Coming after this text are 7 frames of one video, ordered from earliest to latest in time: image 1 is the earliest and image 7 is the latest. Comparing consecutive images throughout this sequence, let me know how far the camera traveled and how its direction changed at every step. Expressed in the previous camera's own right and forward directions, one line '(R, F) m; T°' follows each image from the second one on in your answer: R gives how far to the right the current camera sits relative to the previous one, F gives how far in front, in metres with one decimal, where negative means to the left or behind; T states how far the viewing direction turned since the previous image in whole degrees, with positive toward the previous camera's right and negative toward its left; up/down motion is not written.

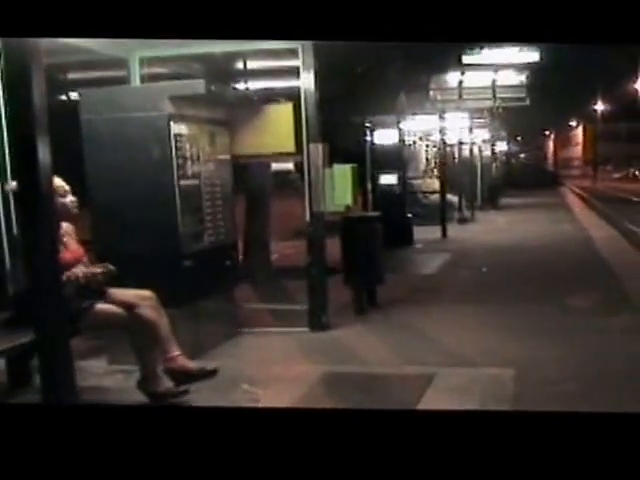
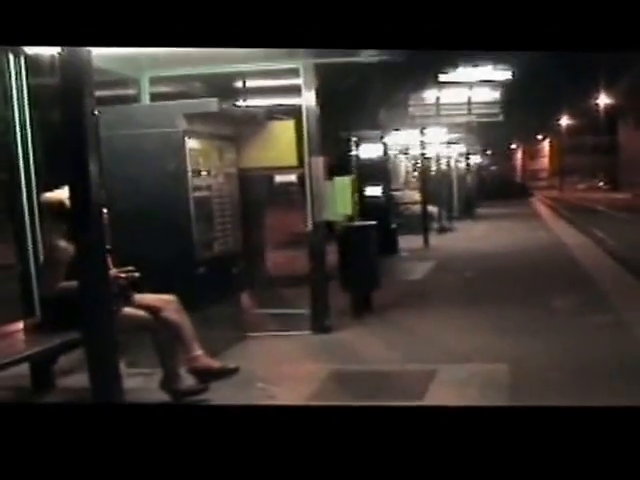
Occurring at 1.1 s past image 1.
(-0.2, -0.5) m; +1°
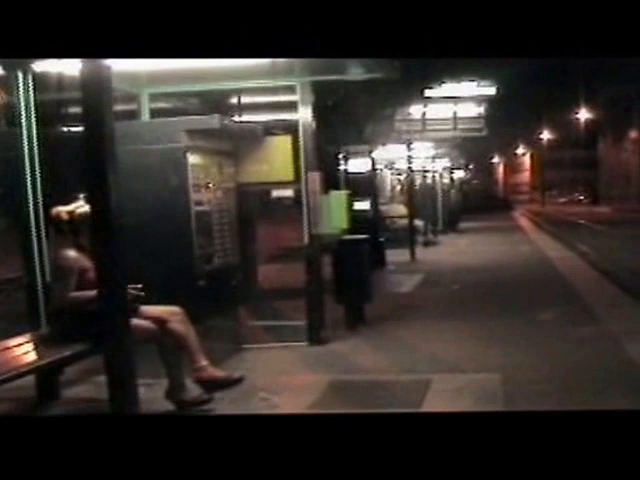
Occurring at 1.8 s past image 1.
(-0.1, -0.2) m; +1°
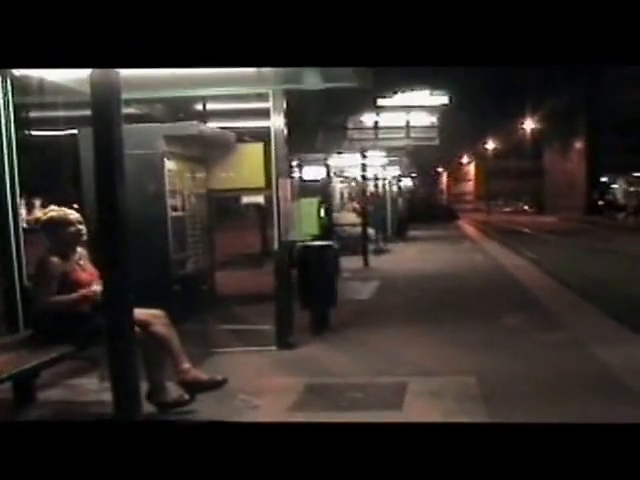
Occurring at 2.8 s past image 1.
(-0.2, -0.1) m; +3°
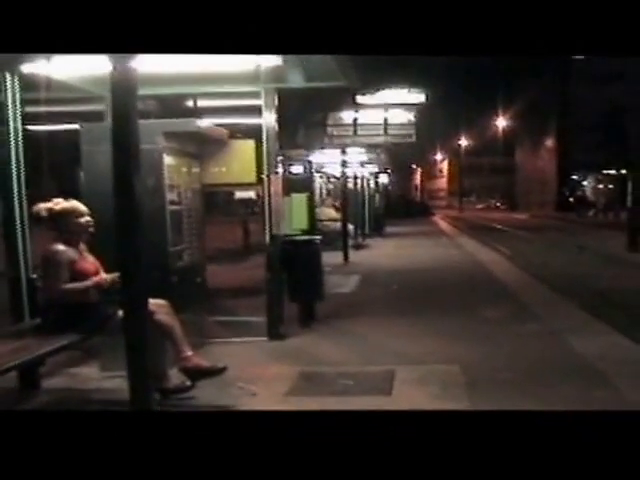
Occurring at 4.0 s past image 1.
(-0.1, -0.3) m; +1°
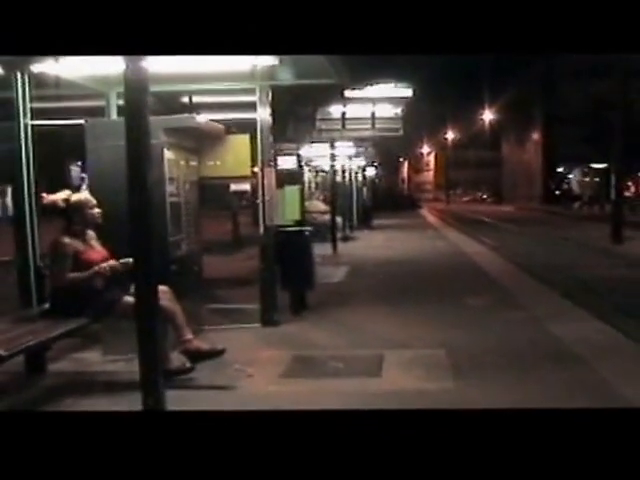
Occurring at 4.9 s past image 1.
(0.0, -0.4) m; +1°
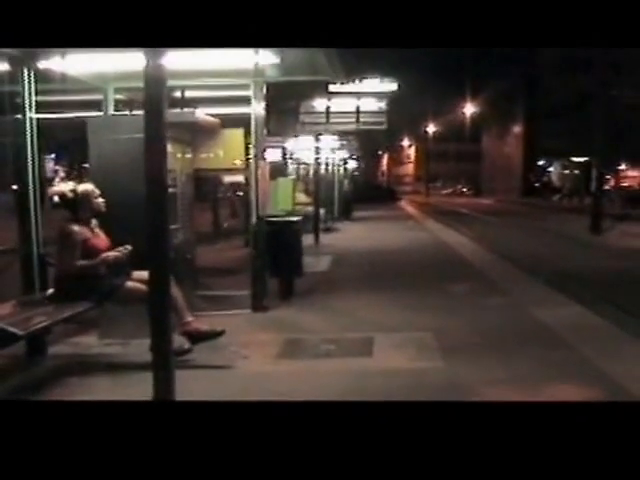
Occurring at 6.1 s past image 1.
(-0.1, -0.4) m; +1°
